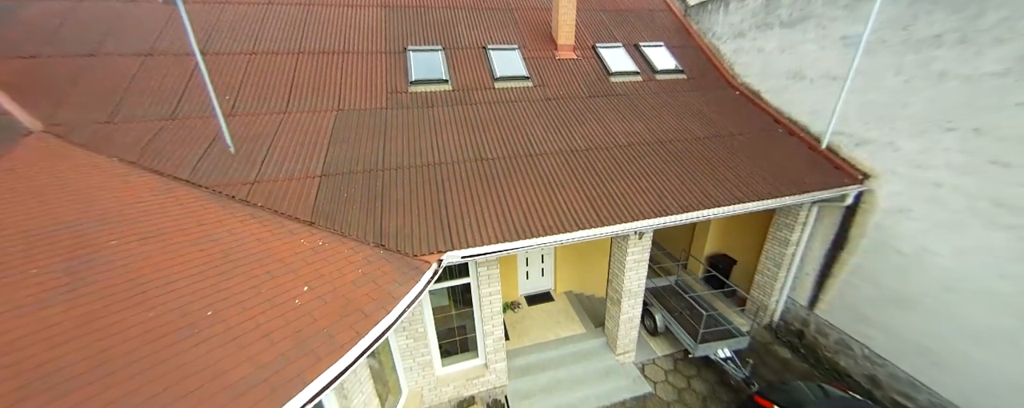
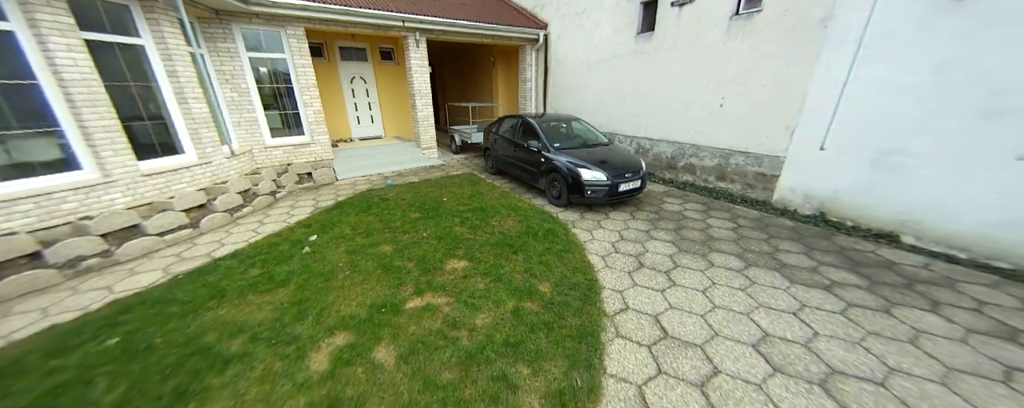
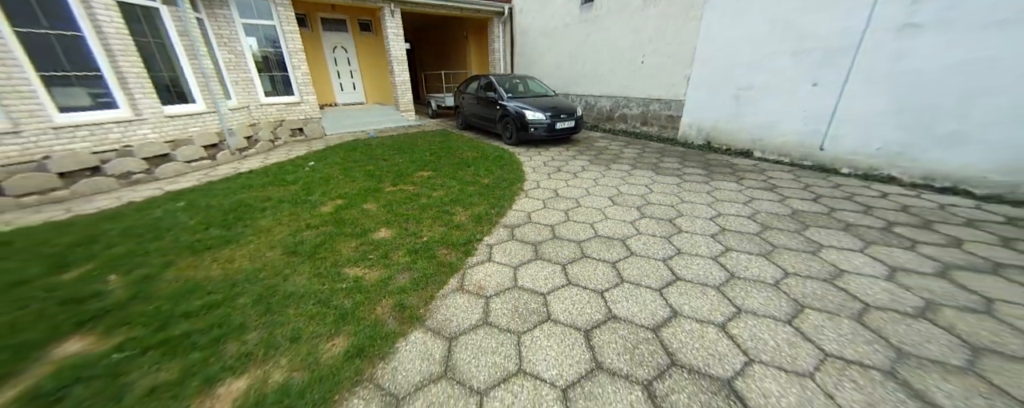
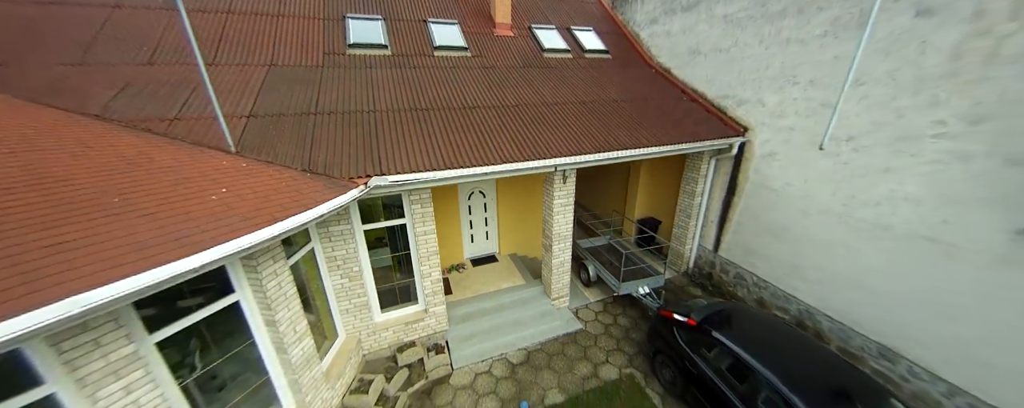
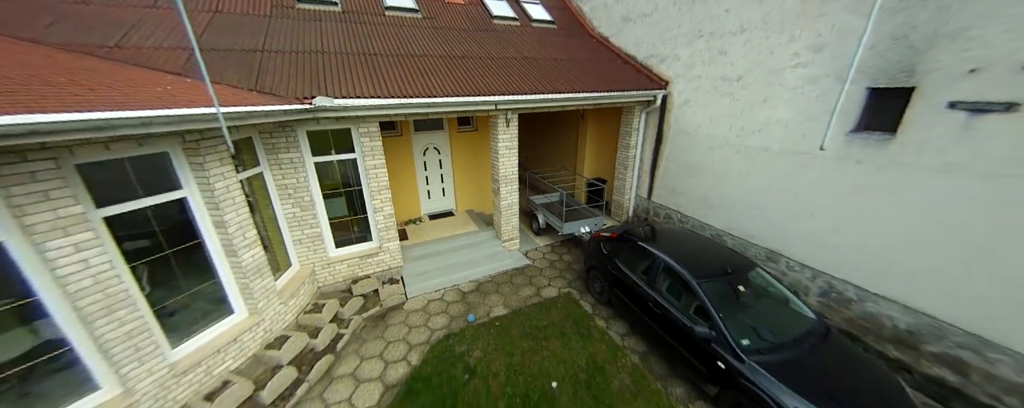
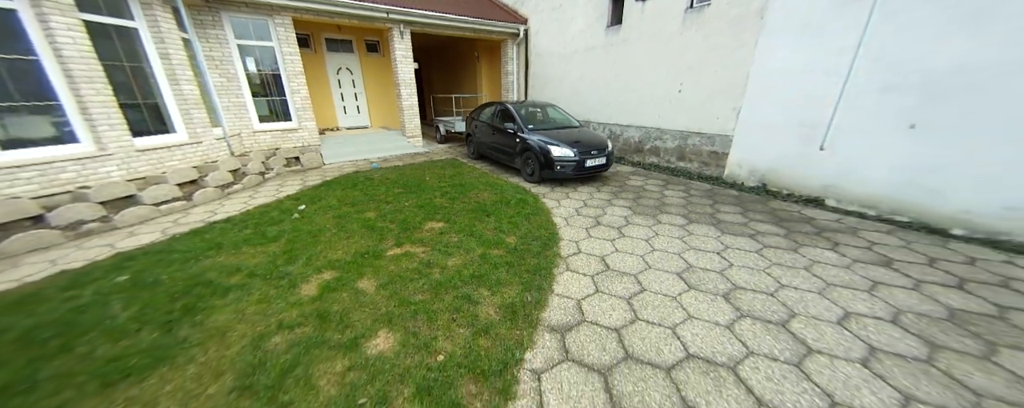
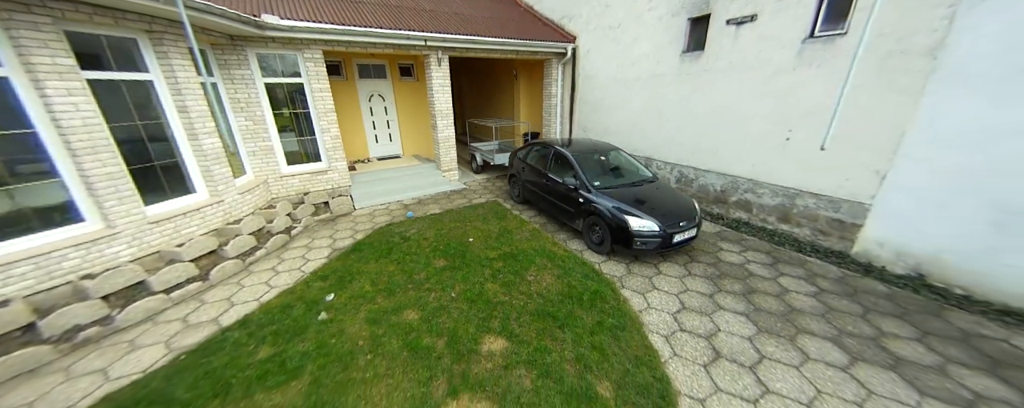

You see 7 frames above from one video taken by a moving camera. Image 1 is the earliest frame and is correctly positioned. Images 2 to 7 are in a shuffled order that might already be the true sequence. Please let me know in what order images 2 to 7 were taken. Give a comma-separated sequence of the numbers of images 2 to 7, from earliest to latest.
4, 5, 7, 2, 6, 3
